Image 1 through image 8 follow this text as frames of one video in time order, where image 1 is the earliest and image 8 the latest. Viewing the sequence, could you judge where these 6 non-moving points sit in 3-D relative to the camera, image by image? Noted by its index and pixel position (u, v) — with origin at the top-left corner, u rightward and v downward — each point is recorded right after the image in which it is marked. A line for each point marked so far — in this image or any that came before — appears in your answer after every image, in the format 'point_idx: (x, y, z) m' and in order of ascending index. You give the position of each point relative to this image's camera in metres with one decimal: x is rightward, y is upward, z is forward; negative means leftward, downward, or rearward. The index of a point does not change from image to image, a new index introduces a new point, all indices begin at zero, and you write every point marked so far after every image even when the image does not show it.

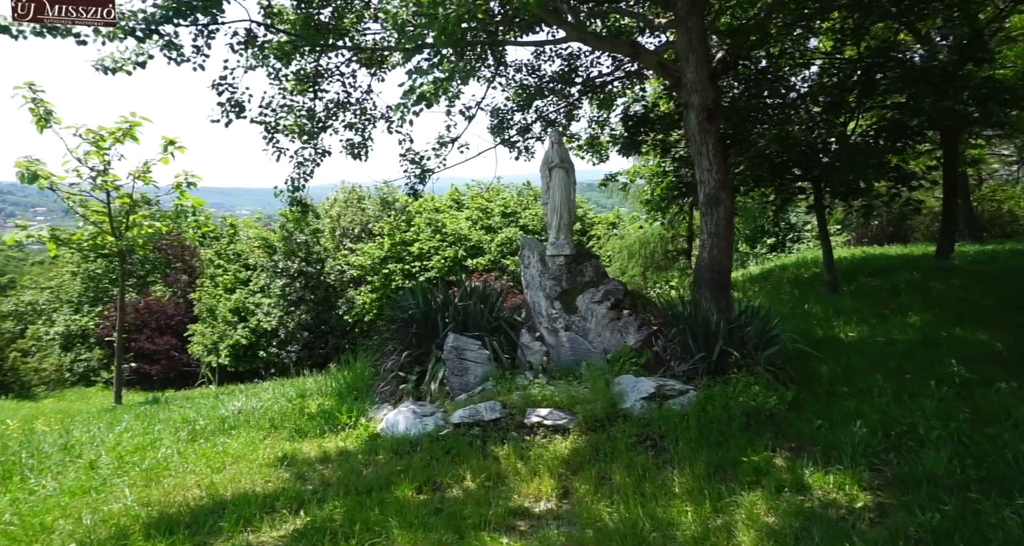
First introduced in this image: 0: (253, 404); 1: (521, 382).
0: (-2.7, -1.4, +6.5) m
1: (+0.1, -1.0, +5.8) m
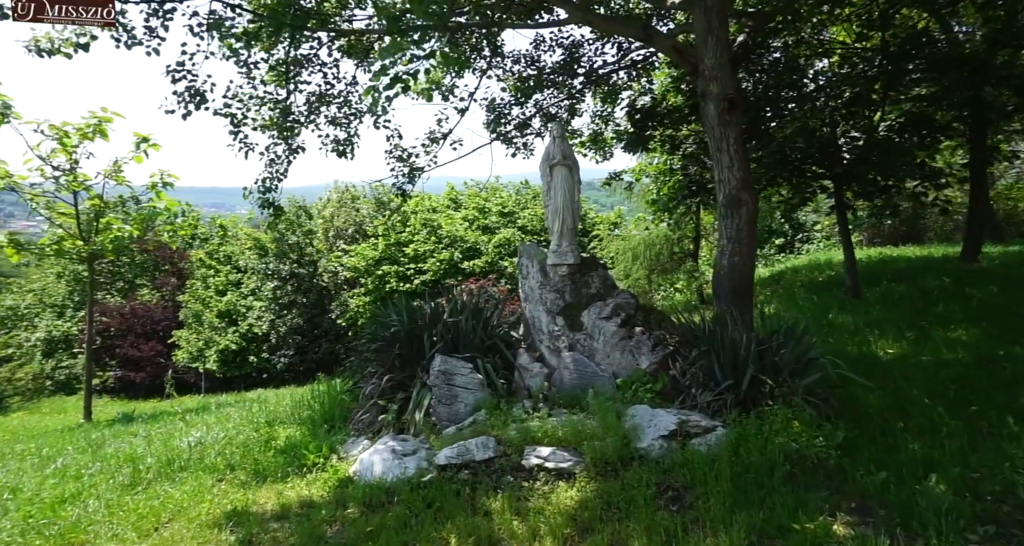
0: (-2.7, -1.5, +5.8) m
1: (+0.1, -1.1, +5.0) m
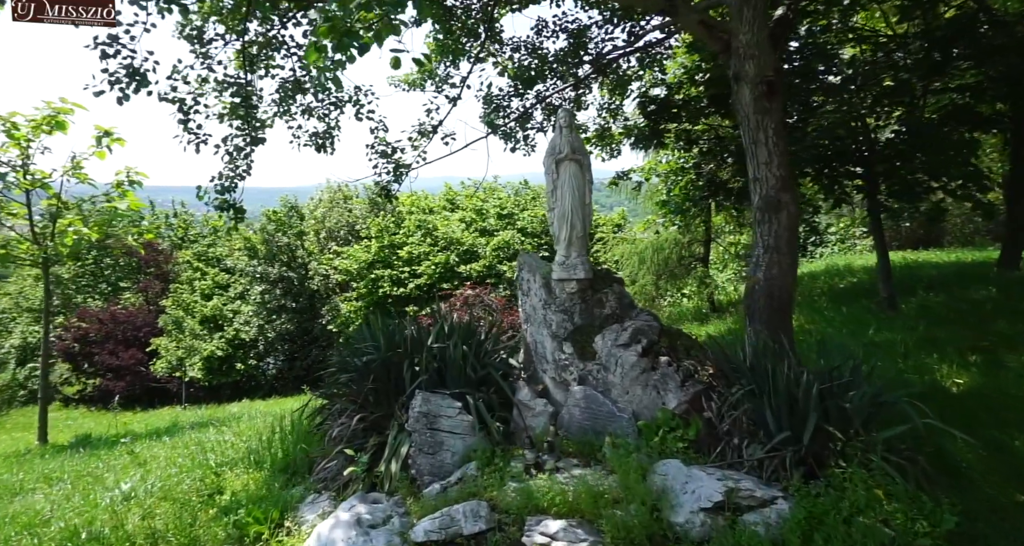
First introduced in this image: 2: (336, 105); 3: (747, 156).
0: (-2.8, -1.6, +4.8) m
1: (0.0, -1.2, +4.0) m
2: (-2.2, +2.2, +8.1) m
3: (+2.1, +1.0, +5.5) m
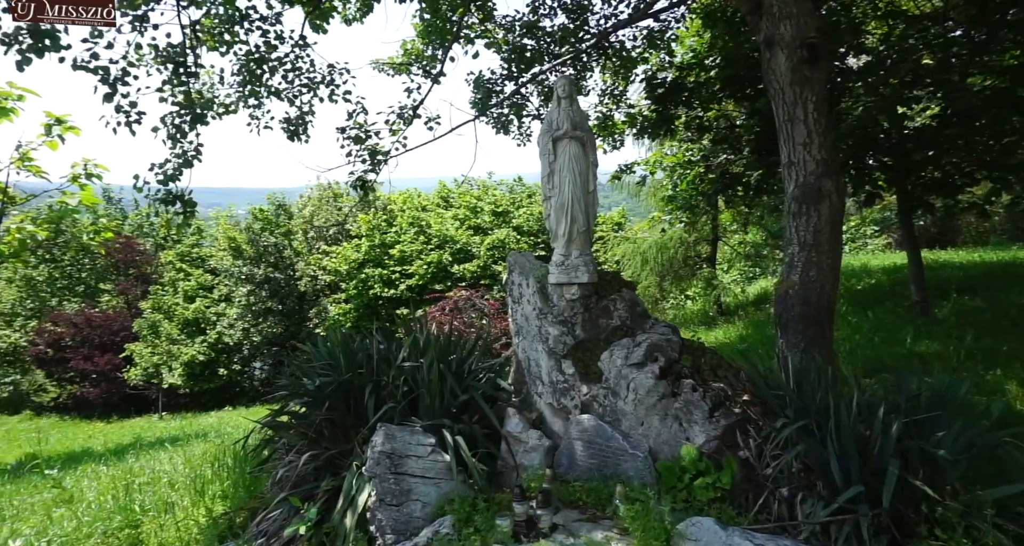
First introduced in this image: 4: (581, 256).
0: (-2.8, -1.6, +3.9) m
1: (0.0, -1.3, +3.1) m
2: (-2.3, +2.1, +7.3) m
3: (+2.0, +1.0, +4.6) m
4: (+0.5, +0.1, +4.2) m
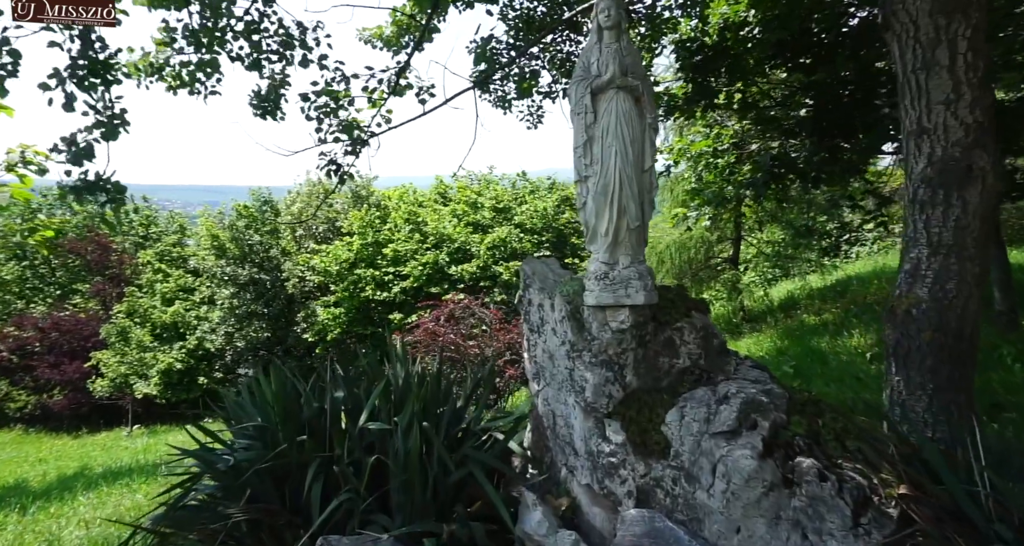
0: (-2.8, -1.7, +2.6) m
1: (0.0, -1.3, +1.8) m
2: (-2.2, +2.1, +5.9) m
3: (+2.1, +1.0, +3.3) m
4: (+0.5, 0.0, +2.9) m
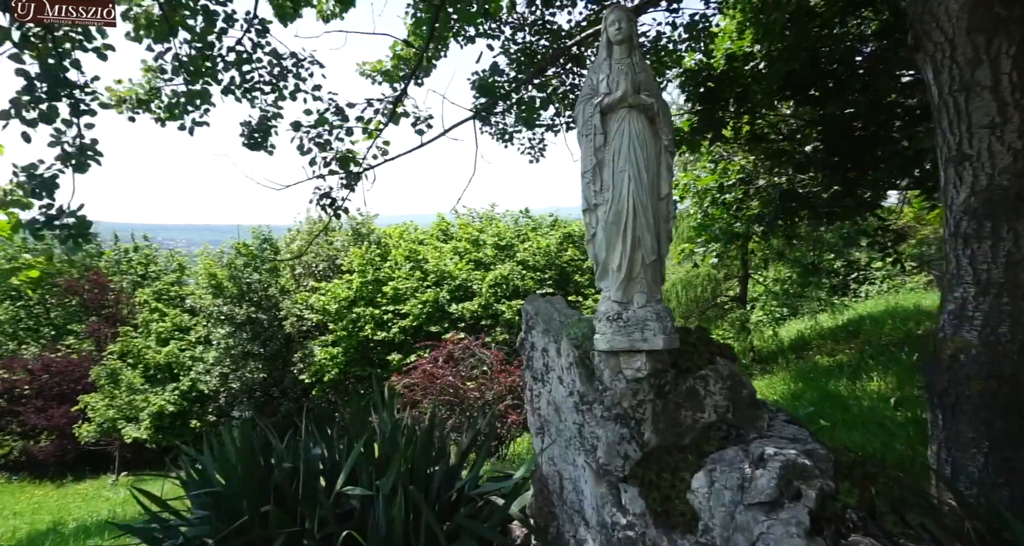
0: (-2.8, -1.8, +2.1) m
1: (0.0, -1.4, +1.4) m
2: (-2.2, +1.7, +5.7) m
3: (+2.1, +0.8, +3.0) m
4: (+0.5, -0.1, +2.5) m
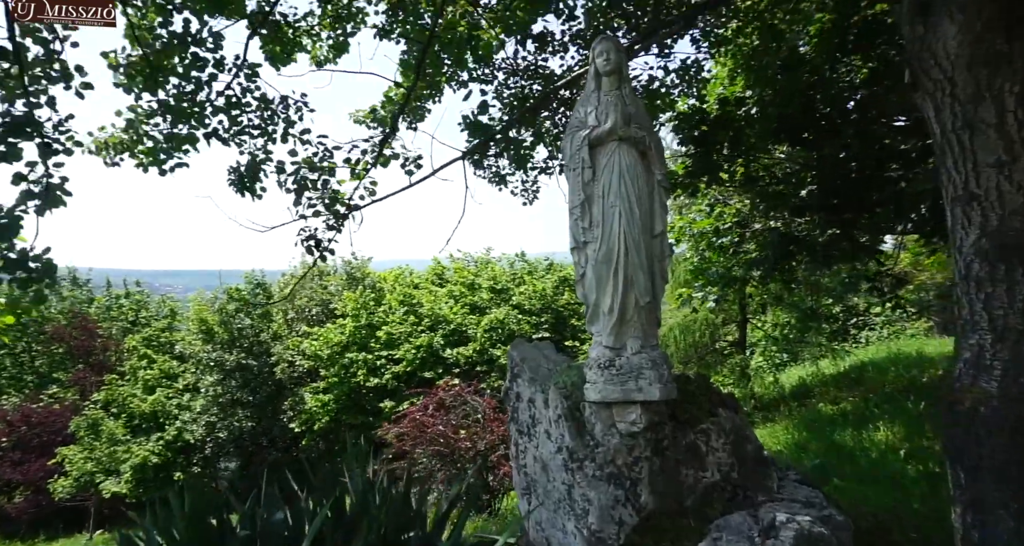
0: (-2.8, -2.0, +1.8) m
1: (0.0, -1.5, +1.1) m
2: (-2.3, +1.3, +5.6) m
3: (+2.0, +0.6, +2.9) m
4: (+0.5, -0.3, +2.3) m
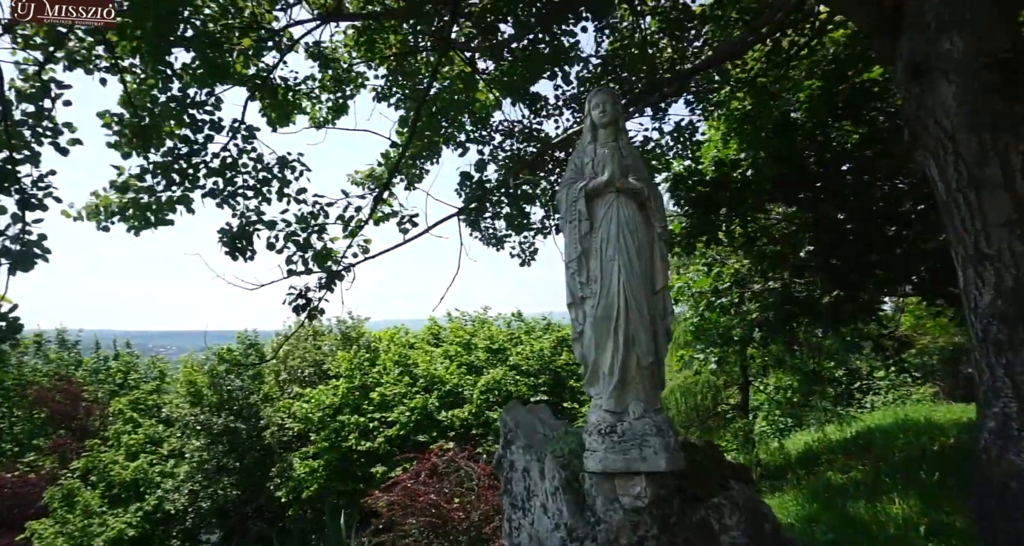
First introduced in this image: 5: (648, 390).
0: (-2.8, -2.1, +1.5) m
1: (0.0, -1.6, +0.8) m
2: (-2.3, +0.8, +5.6) m
3: (+2.0, +0.3, +2.8) m
4: (+0.5, -0.5, +2.2) m
5: (+0.5, -0.4, +2.2) m
